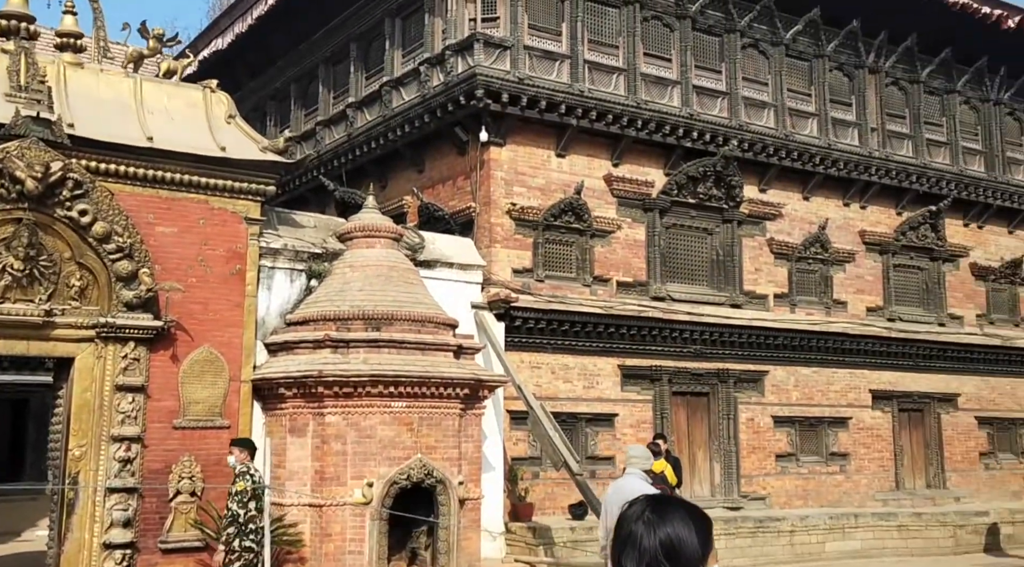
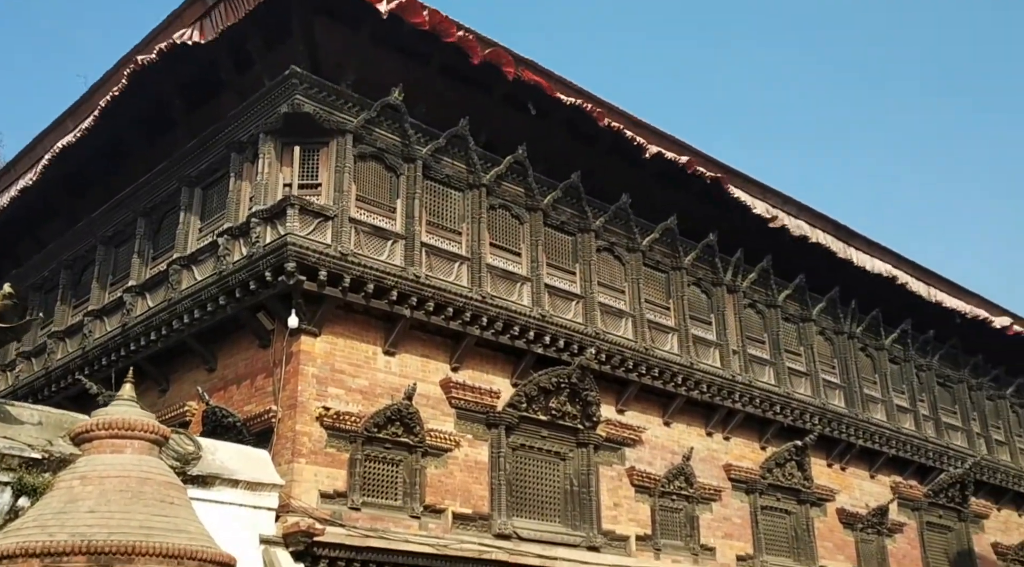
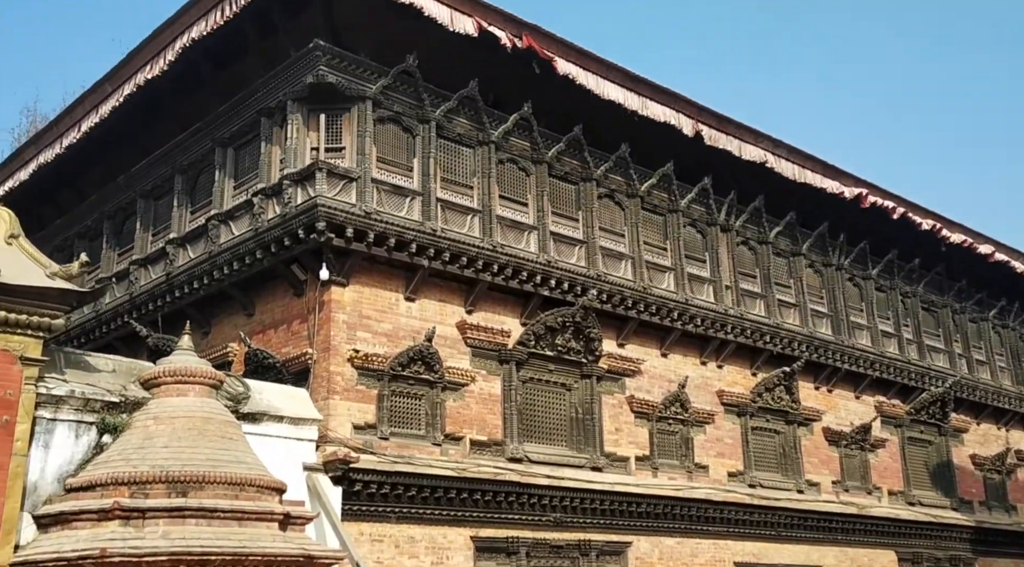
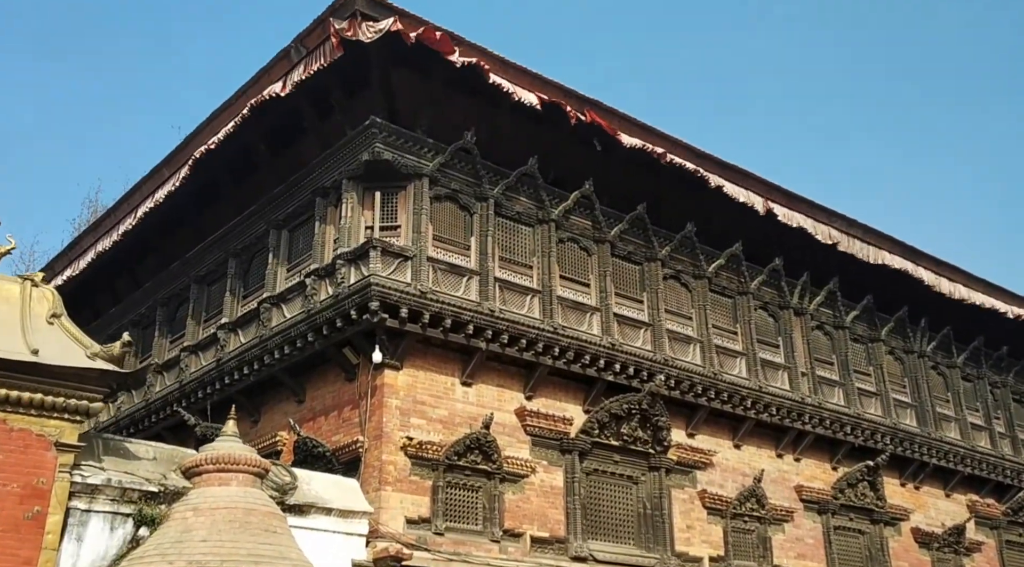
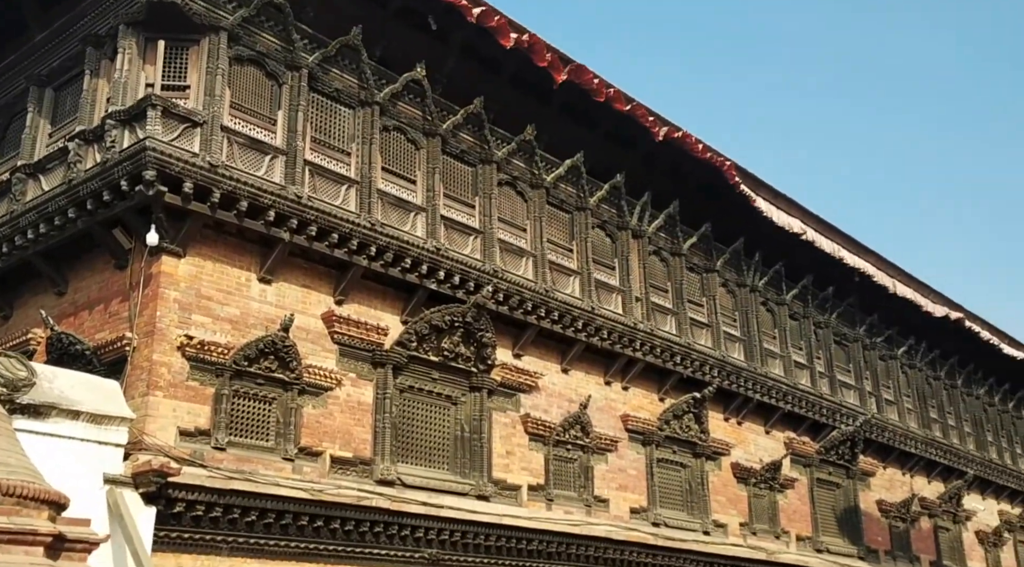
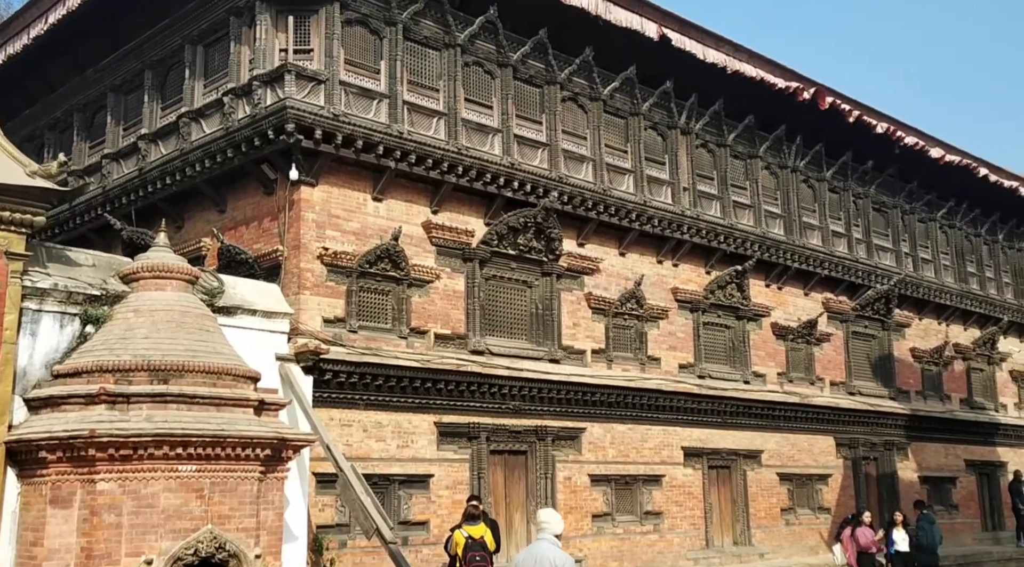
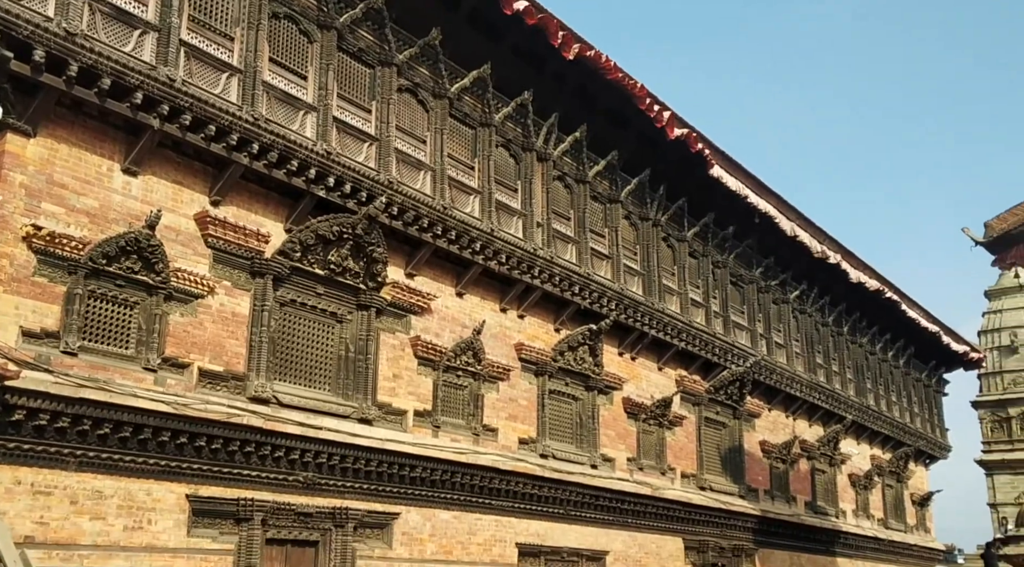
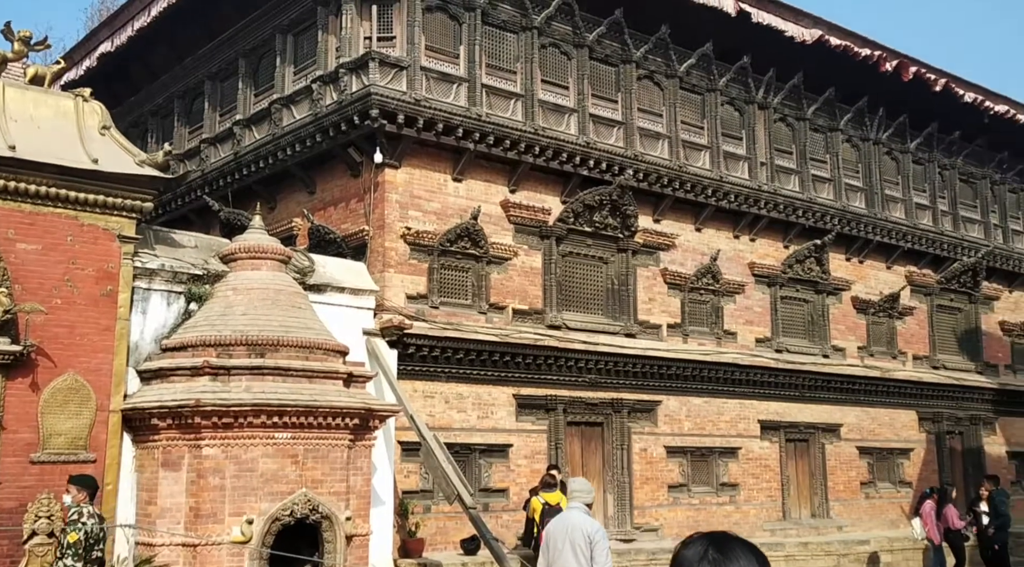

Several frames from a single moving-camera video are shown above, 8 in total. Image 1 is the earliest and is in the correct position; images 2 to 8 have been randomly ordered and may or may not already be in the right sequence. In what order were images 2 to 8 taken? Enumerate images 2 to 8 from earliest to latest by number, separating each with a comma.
8, 6, 3, 4, 2, 5, 7
